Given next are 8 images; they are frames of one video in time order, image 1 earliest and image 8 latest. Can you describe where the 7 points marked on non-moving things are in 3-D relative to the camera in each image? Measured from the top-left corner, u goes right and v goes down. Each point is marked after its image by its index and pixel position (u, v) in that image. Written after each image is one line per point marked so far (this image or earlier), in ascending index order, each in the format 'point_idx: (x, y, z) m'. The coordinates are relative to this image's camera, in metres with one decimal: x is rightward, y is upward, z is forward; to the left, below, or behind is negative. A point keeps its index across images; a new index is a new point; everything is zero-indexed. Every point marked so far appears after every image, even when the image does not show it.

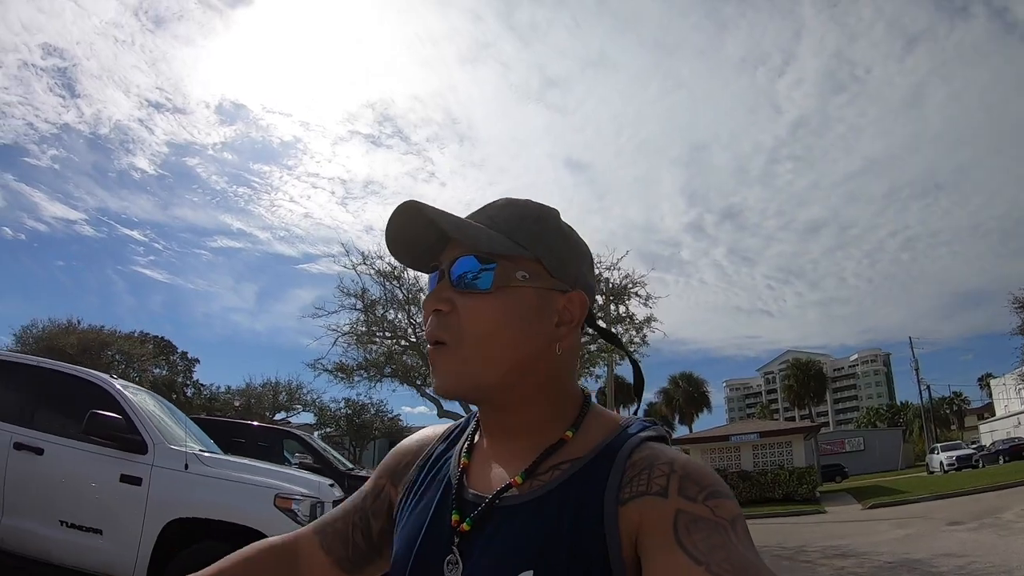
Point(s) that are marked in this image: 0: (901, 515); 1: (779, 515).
0: (+6.3, -3.6, +12.1) m
1: (+6.3, -5.3, +17.6) m
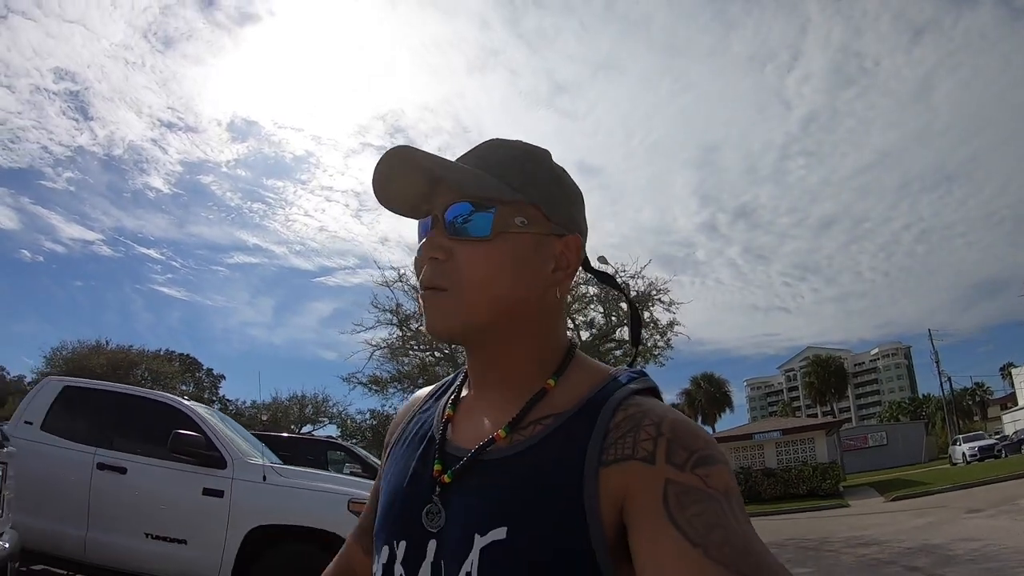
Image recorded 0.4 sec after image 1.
0: (+6.8, -3.6, +12.5) m
1: (+7.0, -5.3, +18.0) m
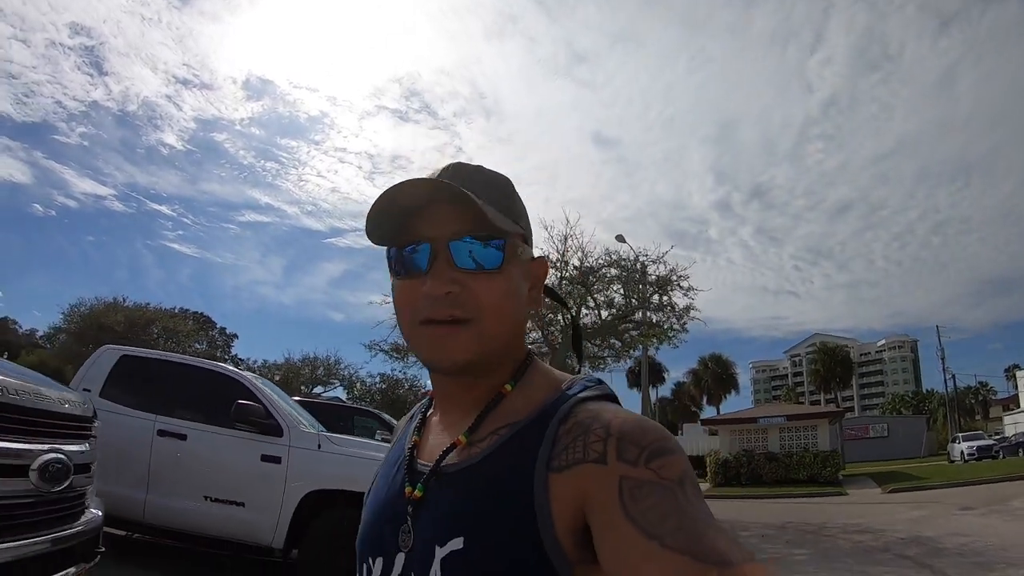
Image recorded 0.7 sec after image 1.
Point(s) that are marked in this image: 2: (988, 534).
0: (+7.0, -3.6, +13.0) m
1: (+7.2, -5.1, +18.5) m
2: (+5.0, -2.6, +7.9) m
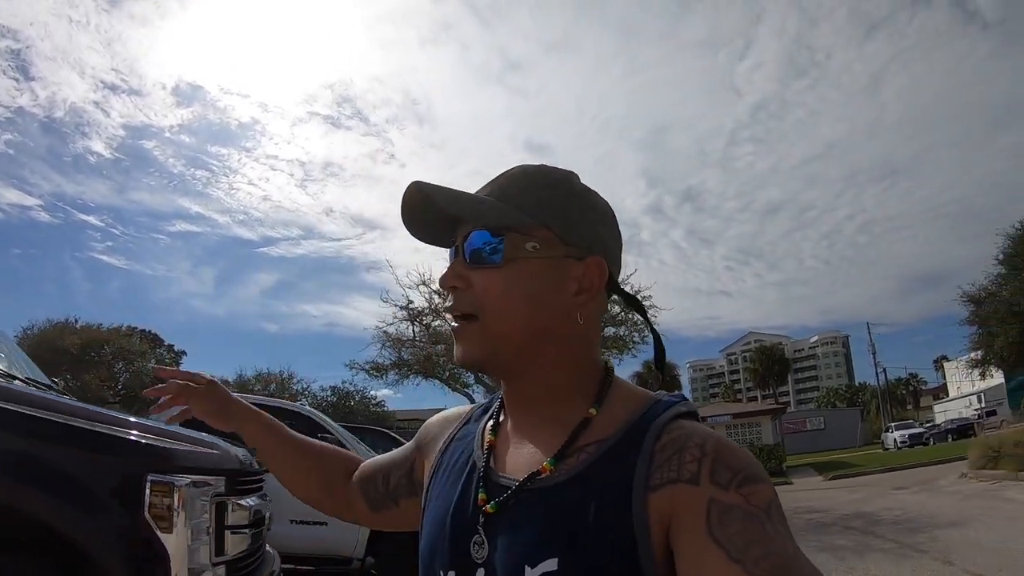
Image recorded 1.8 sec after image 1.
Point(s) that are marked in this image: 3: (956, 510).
0: (+6.6, -3.7, +14.4) m
1: (+6.4, -5.3, +19.9) m
2: (+5.0, -2.7, +9.2) m
3: (+5.1, -2.6, +8.6) m
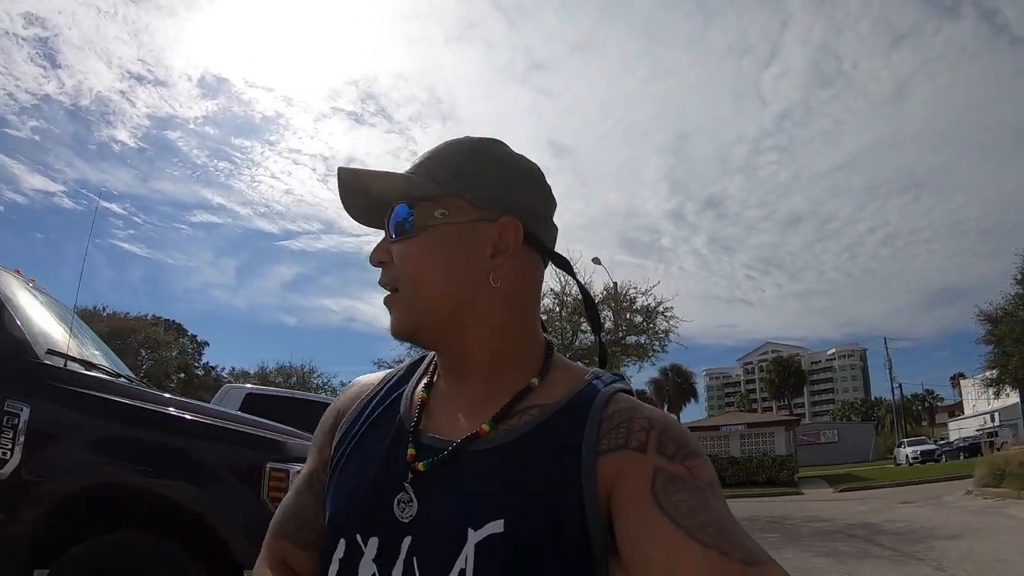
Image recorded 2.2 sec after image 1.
0: (+6.9, -4.1, +14.8) m
1: (+6.8, -5.6, +20.3) m
2: (+5.3, -3.0, +9.6) m
3: (+5.3, -2.8, +9.0) m
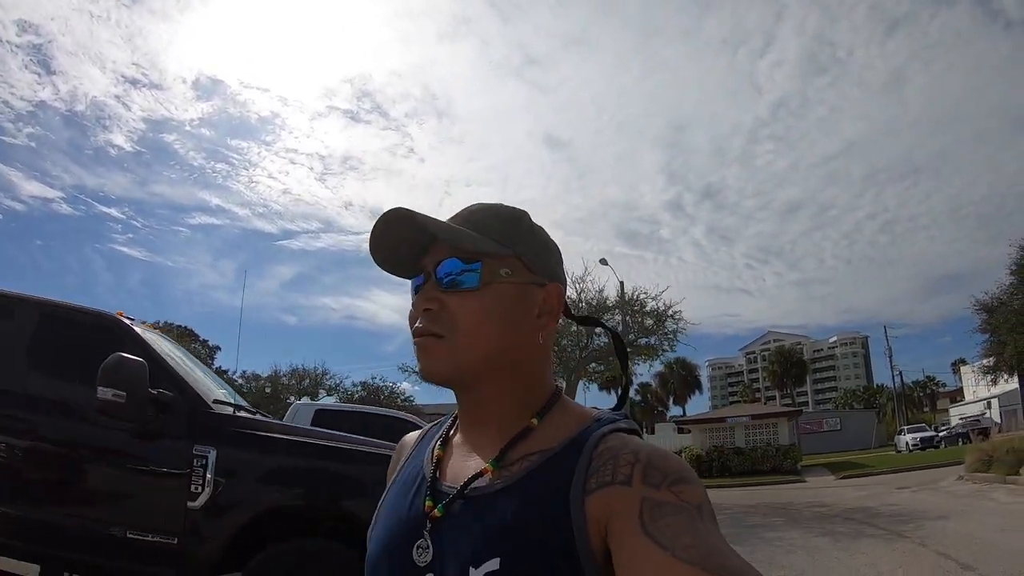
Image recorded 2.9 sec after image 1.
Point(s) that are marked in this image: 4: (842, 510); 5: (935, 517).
0: (+7.3, -4.0, +15.6) m
1: (+7.2, -5.5, +21.2) m
2: (+5.6, -3.0, +10.5) m
3: (+5.7, -2.9, +9.9) m
4: (+4.8, -3.2, +10.9) m
5: (+5.1, -2.8, +9.1) m
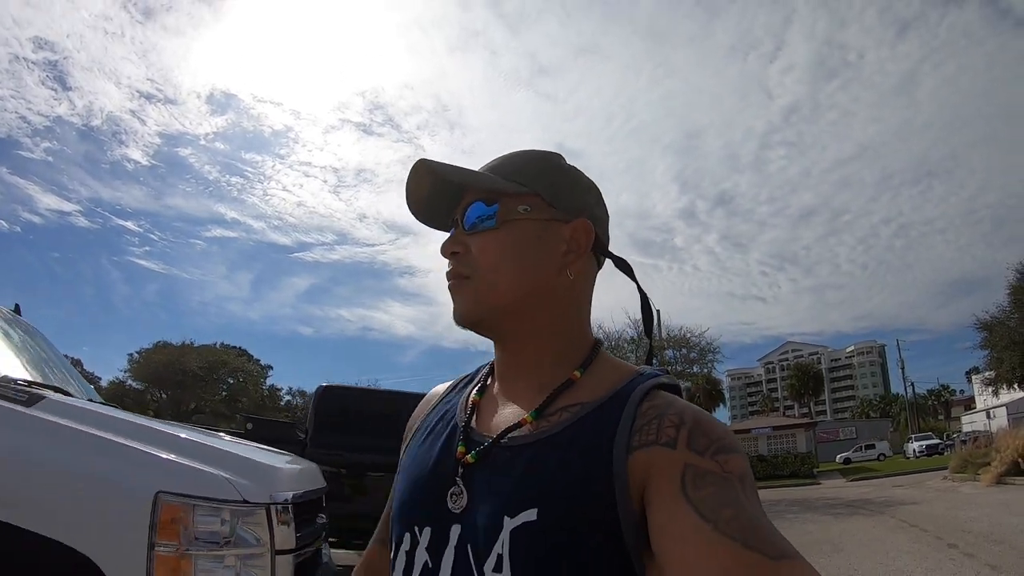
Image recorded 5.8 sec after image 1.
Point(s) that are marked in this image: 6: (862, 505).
0: (+8.9, -4.9, +18.8) m
1: (+8.9, -6.4, +24.4) m
2: (+7.1, -3.8, +13.7) m
3: (+7.2, -3.7, +13.1) m
4: (+6.3, -4.0, +14.2) m
5: (+6.6, -3.5, +12.4) m
6: (+5.9, -3.8, +13.2) m
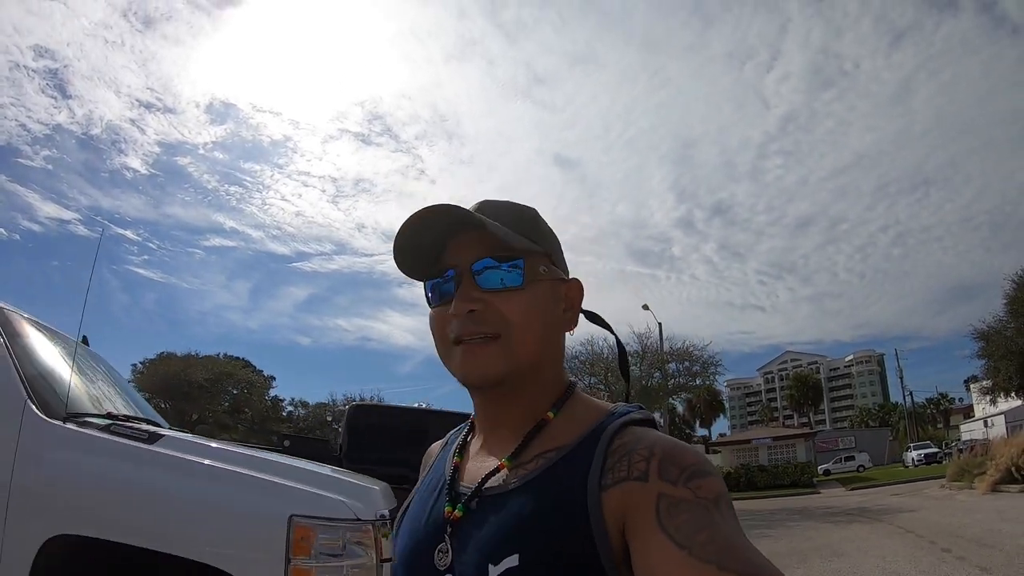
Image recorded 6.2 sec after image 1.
0: (+9.1, -5.2, +19.2) m
1: (+9.1, -6.8, +24.7) m
2: (+7.3, -4.1, +14.1) m
3: (+7.3, -3.9, +13.5) m
4: (+6.4, -4.2, +14.5) m
5: (+6.7, -3.8, +12.8) m
6: (+6.1, -4.0, +13.6) m
